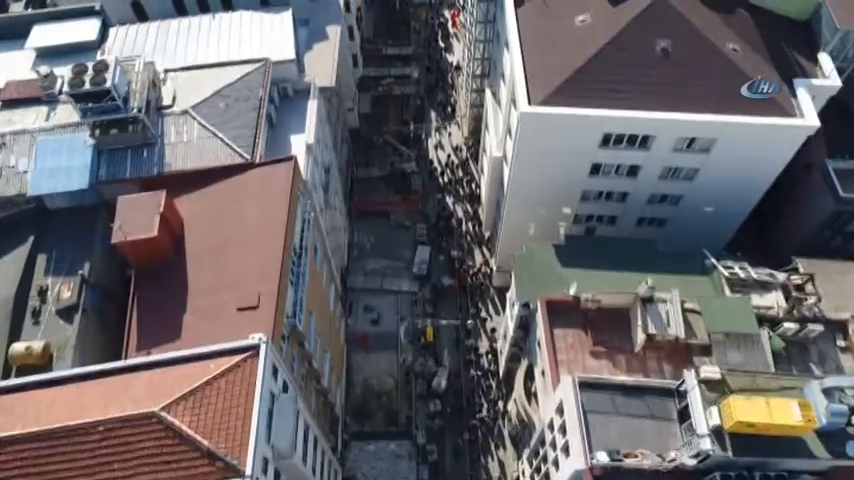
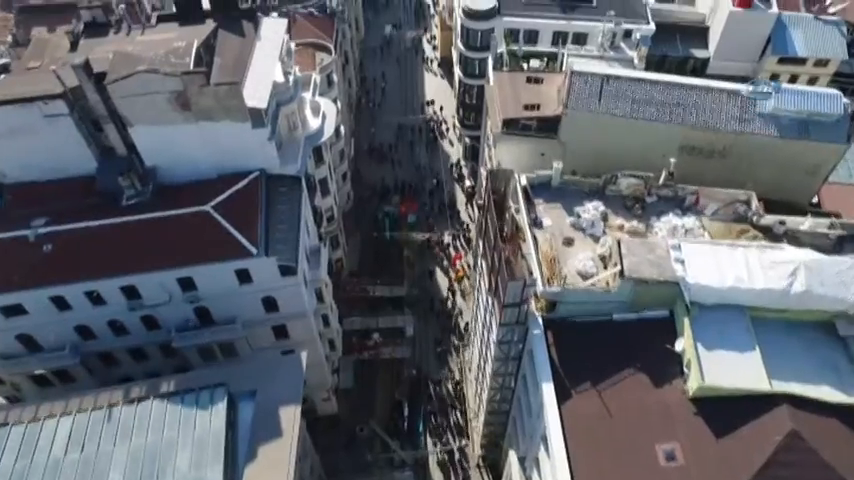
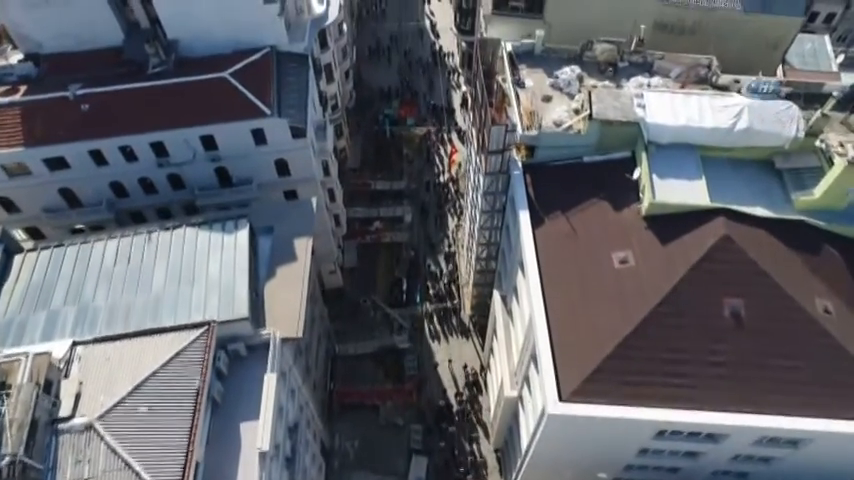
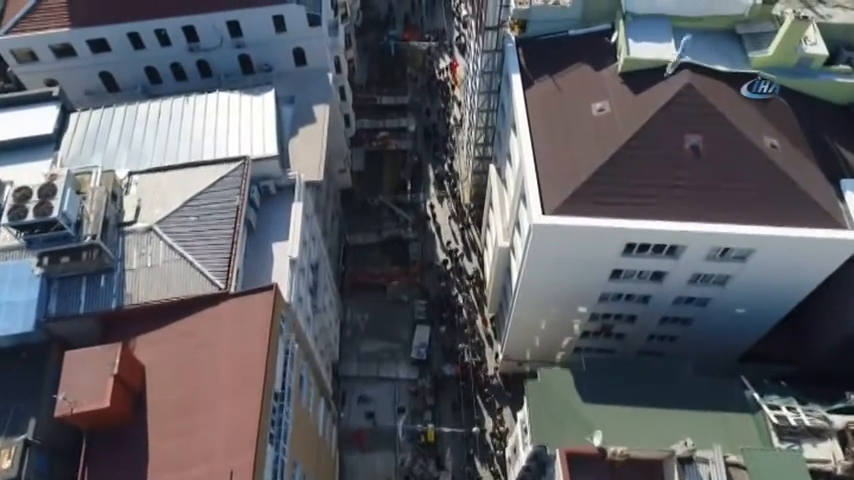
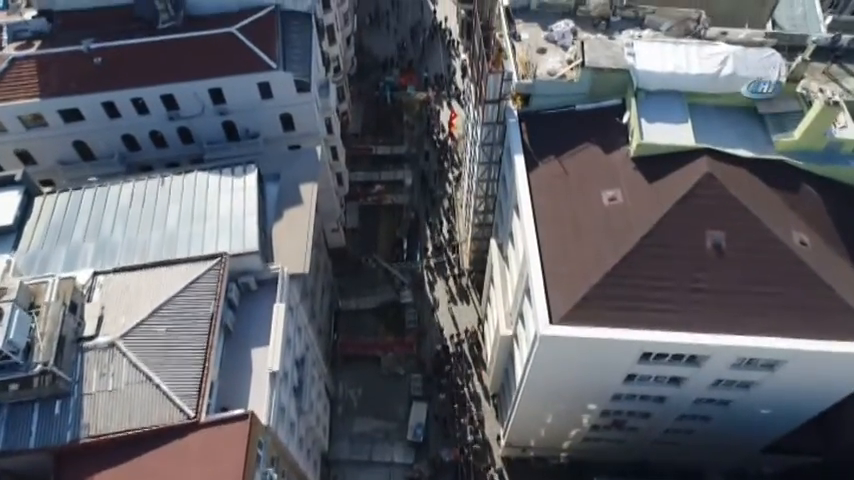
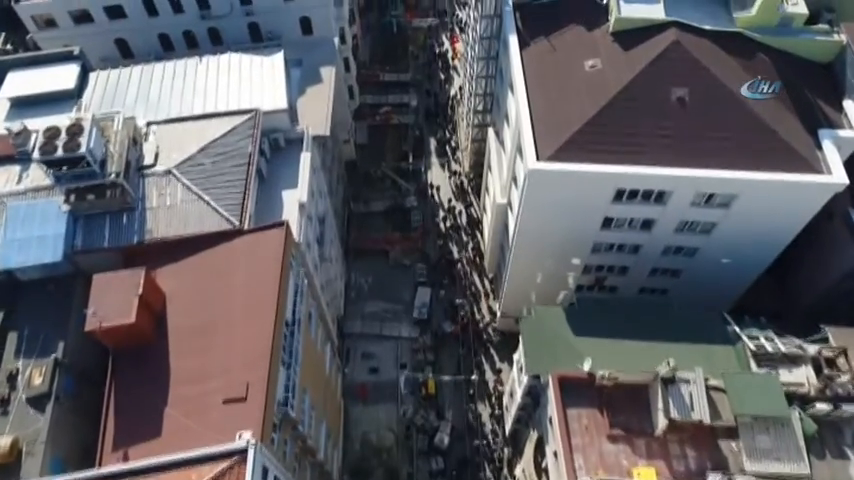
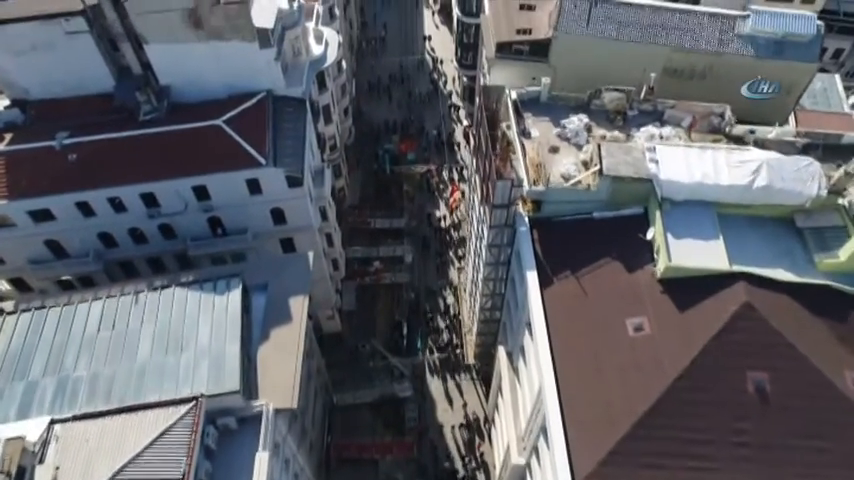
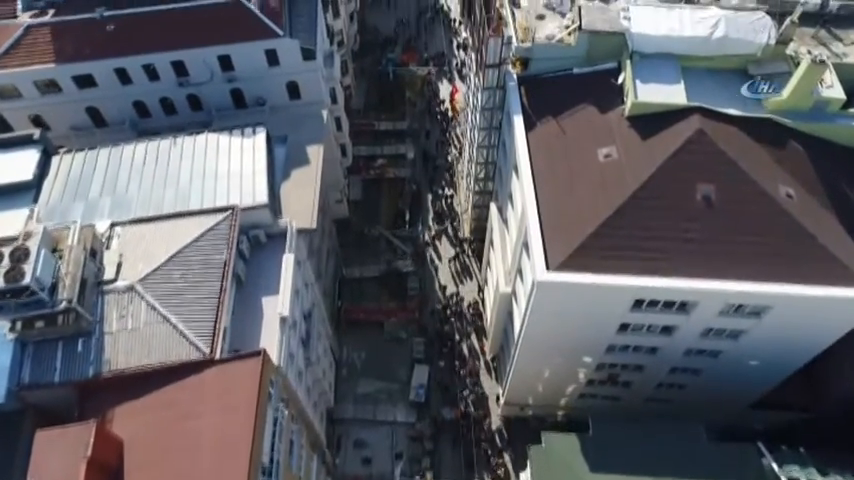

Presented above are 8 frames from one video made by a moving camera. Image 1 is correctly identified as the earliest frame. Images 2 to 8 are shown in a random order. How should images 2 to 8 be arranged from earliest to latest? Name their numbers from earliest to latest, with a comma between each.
6, 4, 8, 5, 3, 7, 2
